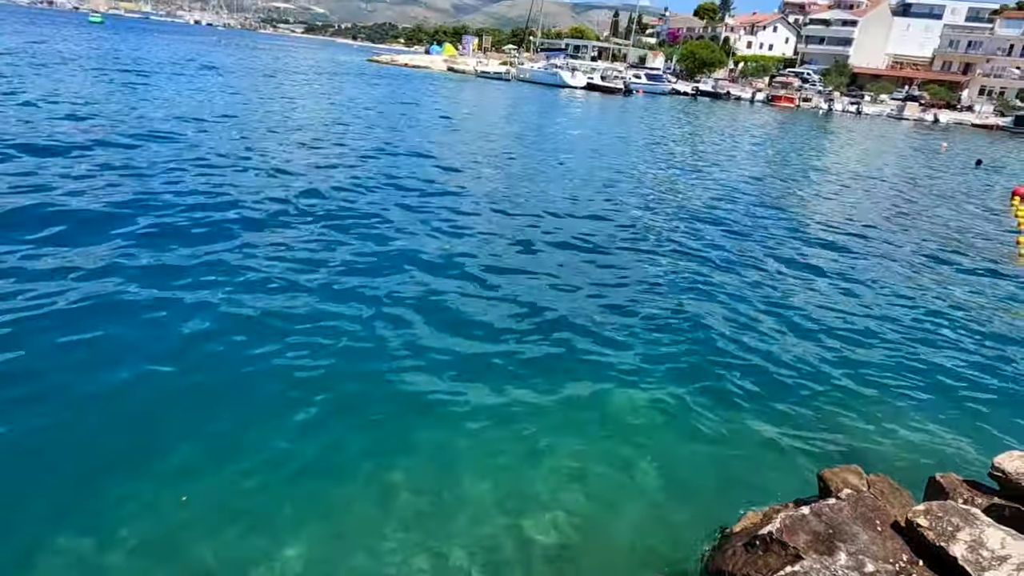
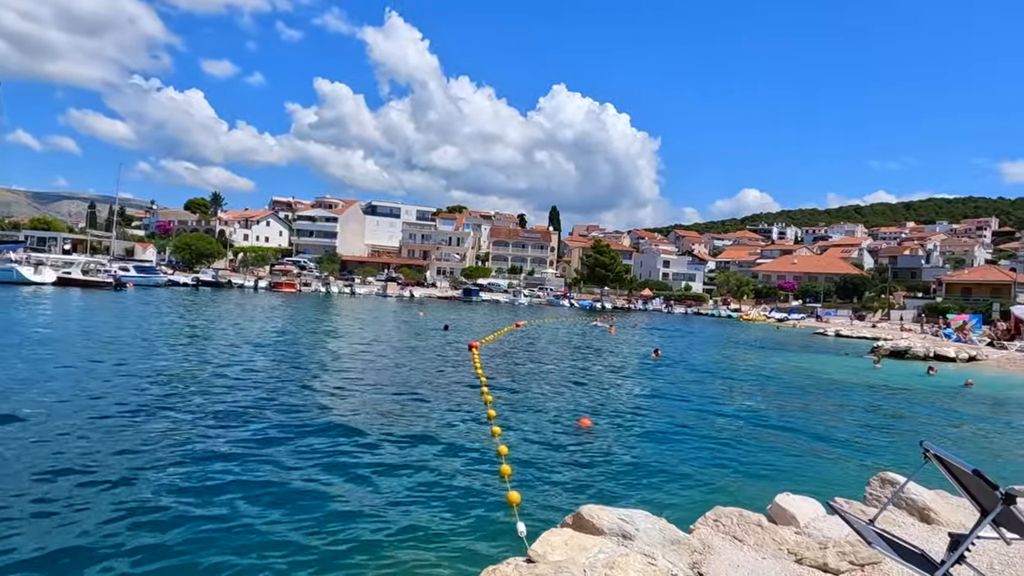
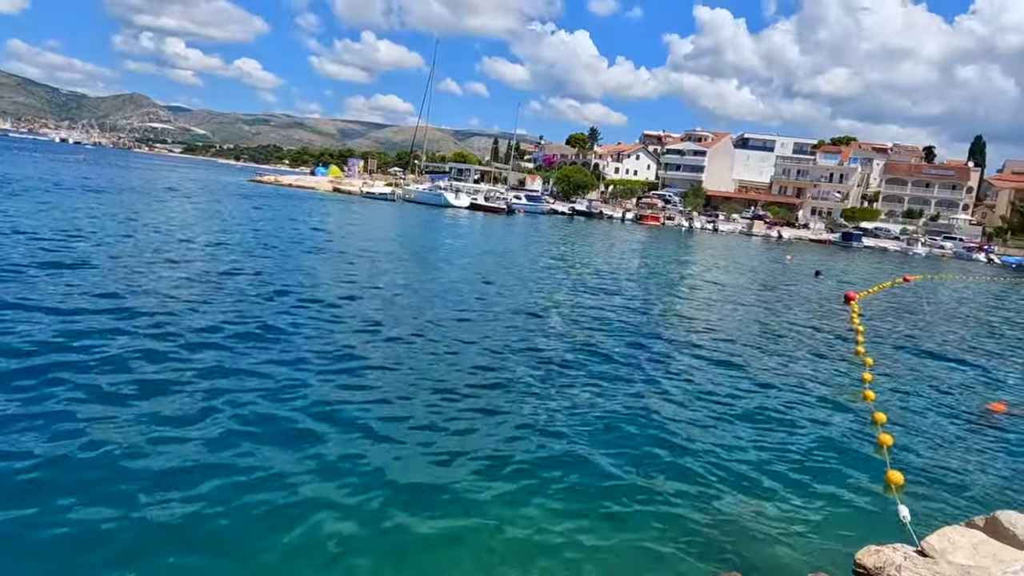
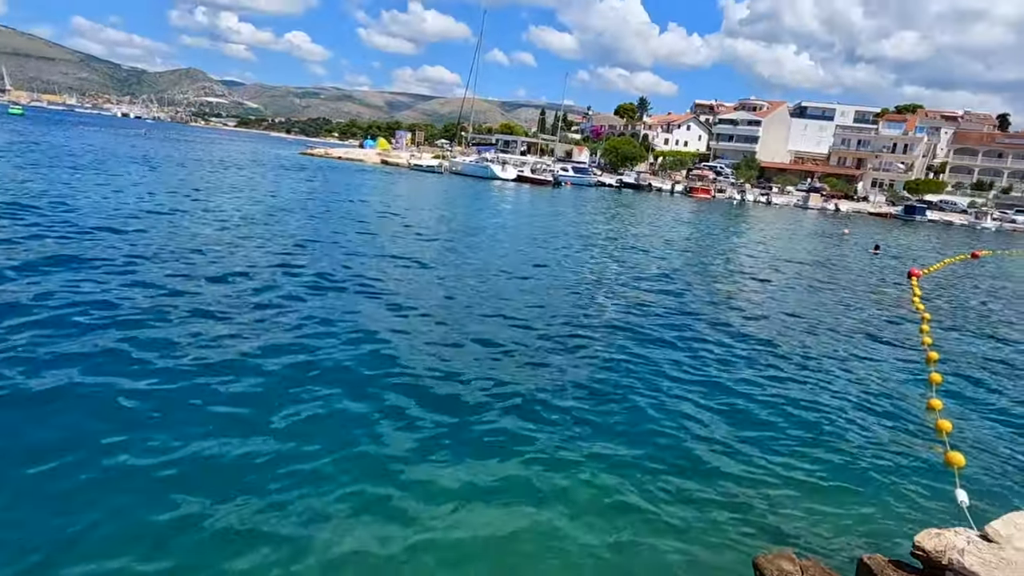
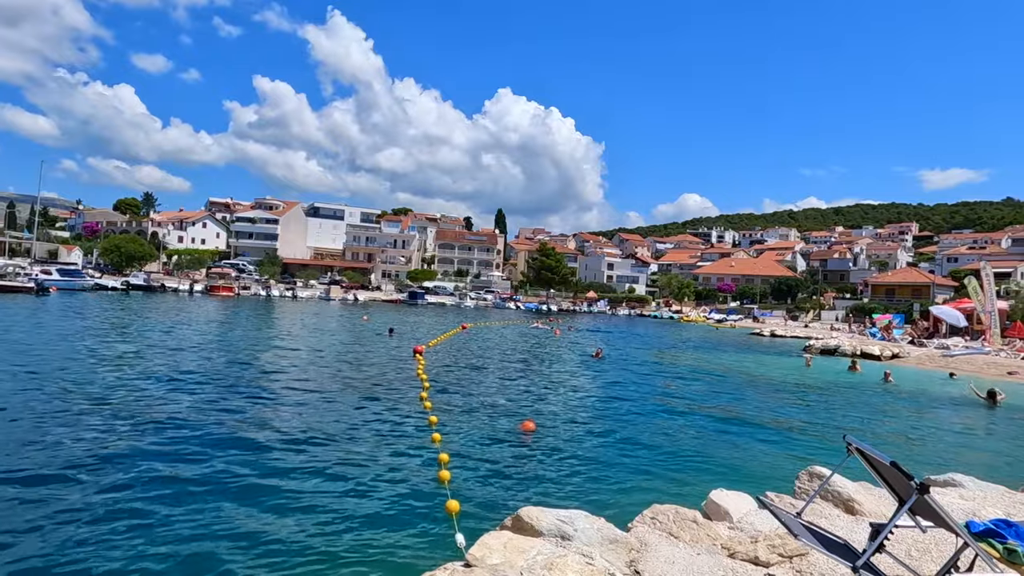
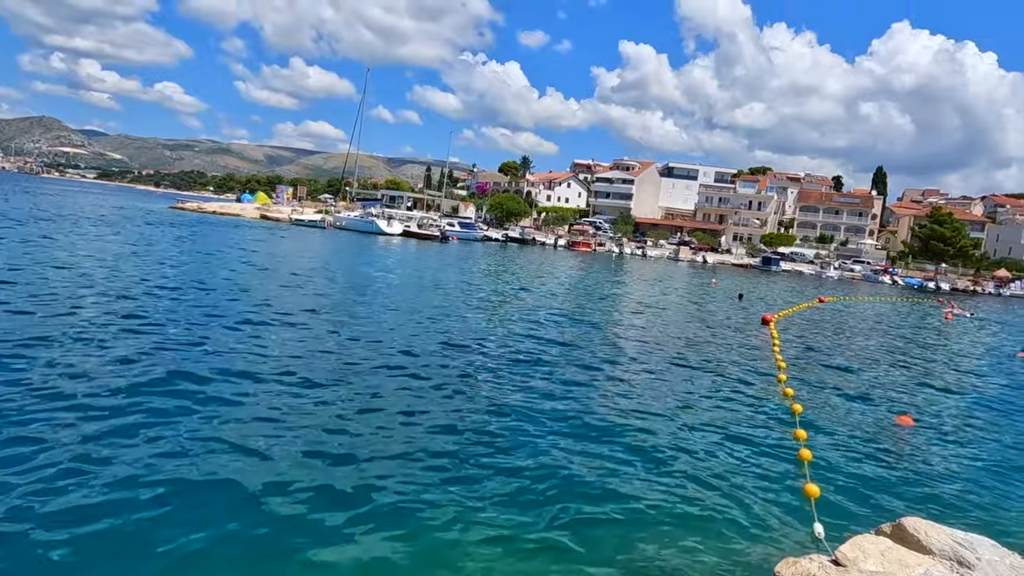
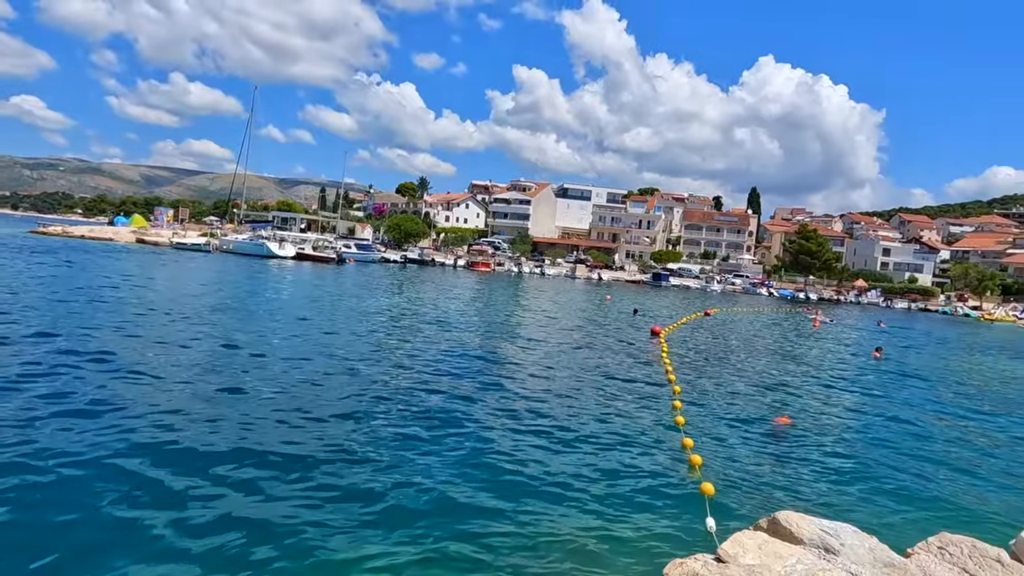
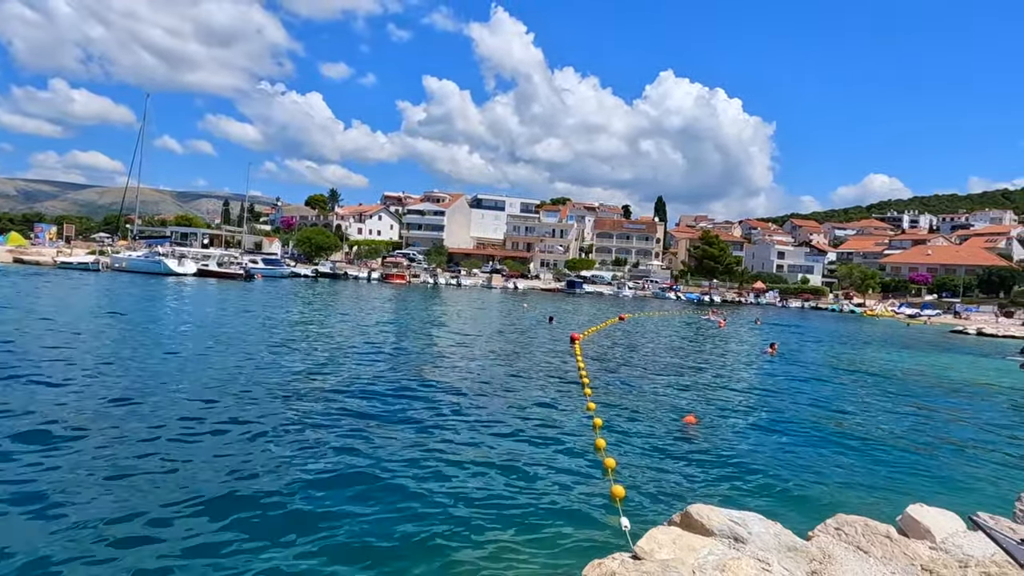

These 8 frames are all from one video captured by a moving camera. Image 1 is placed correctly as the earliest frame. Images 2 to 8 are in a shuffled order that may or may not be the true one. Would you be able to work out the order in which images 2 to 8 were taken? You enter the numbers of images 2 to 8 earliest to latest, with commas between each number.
4, 3, 6, 7, 8, 2, 5
